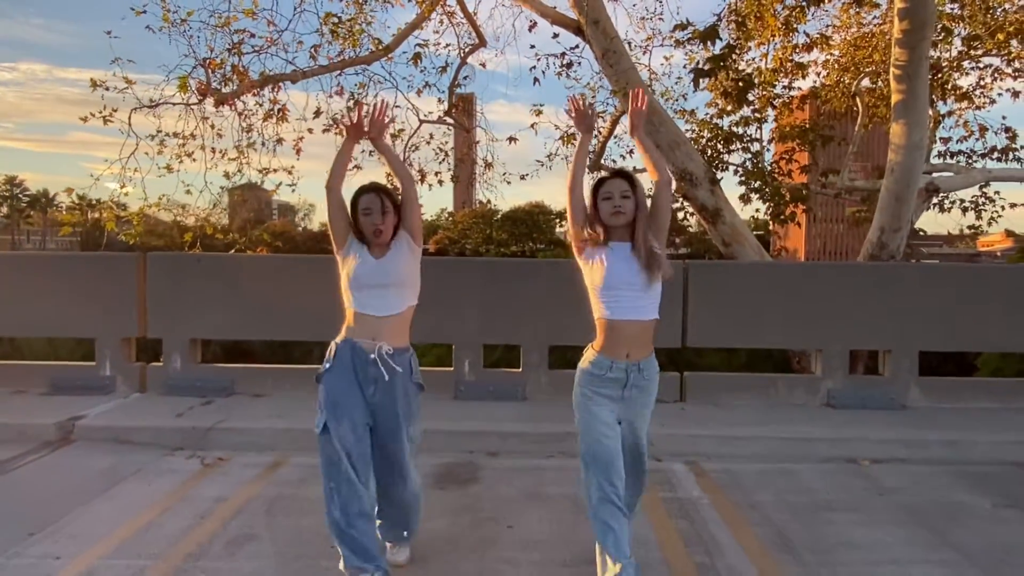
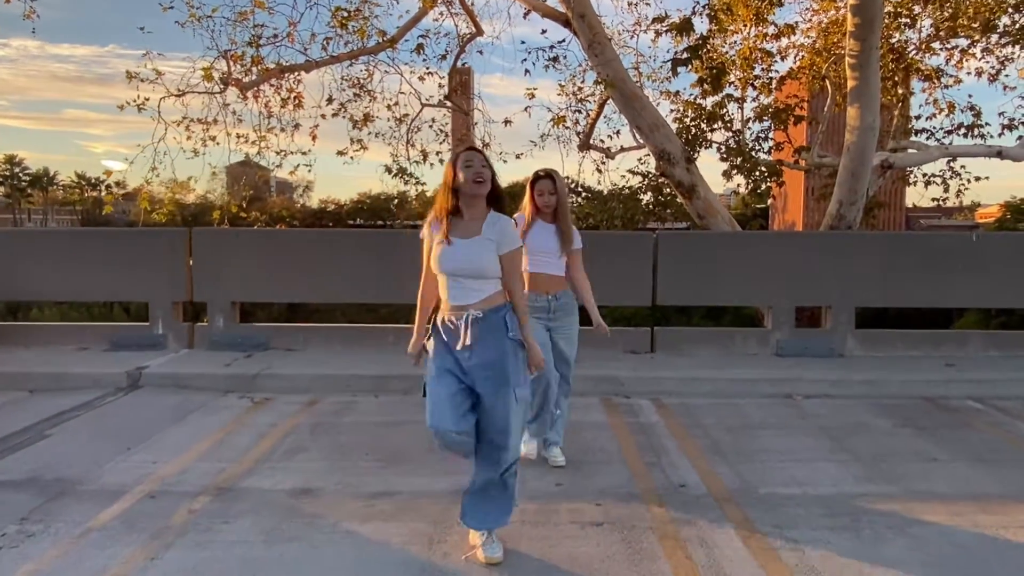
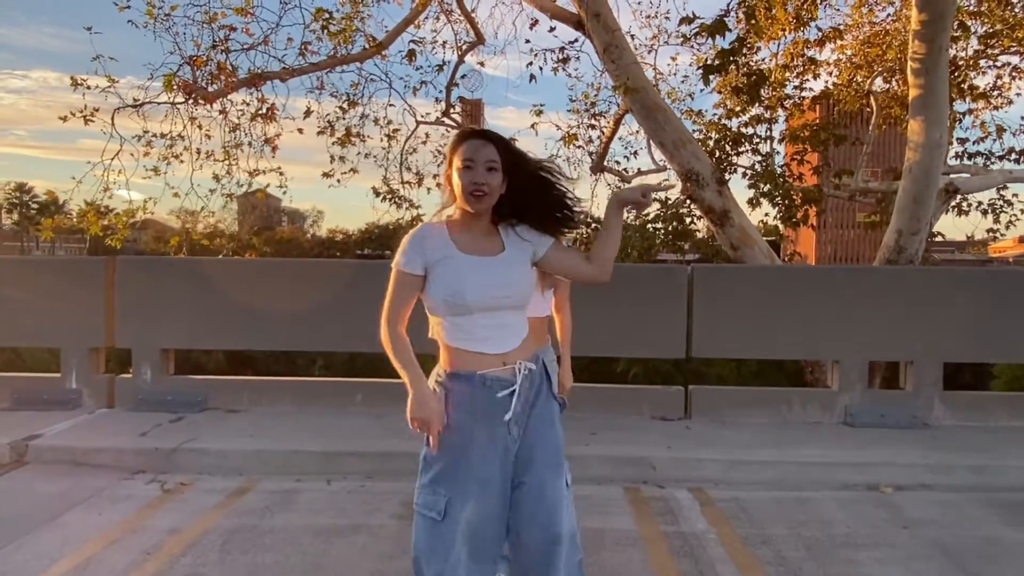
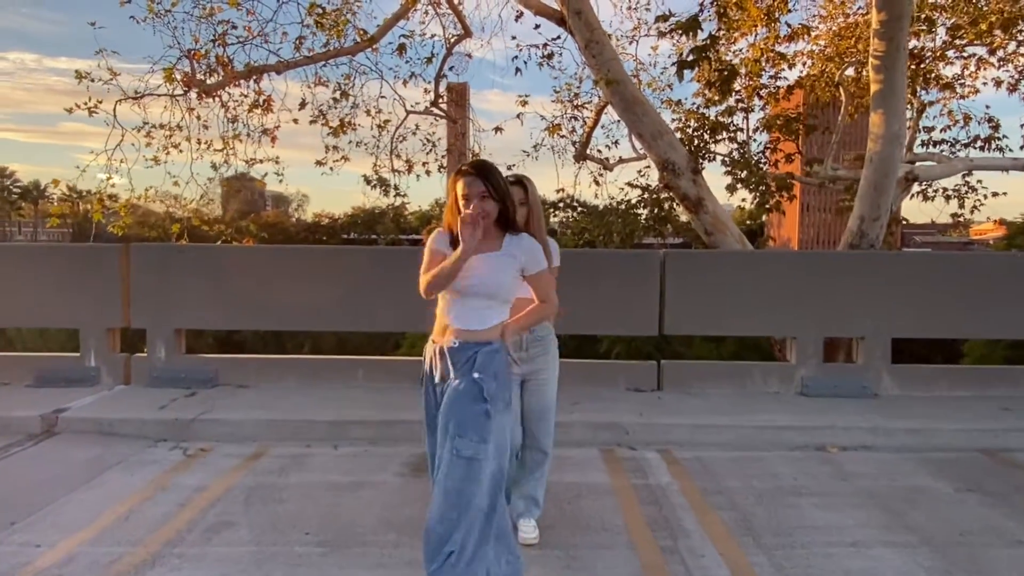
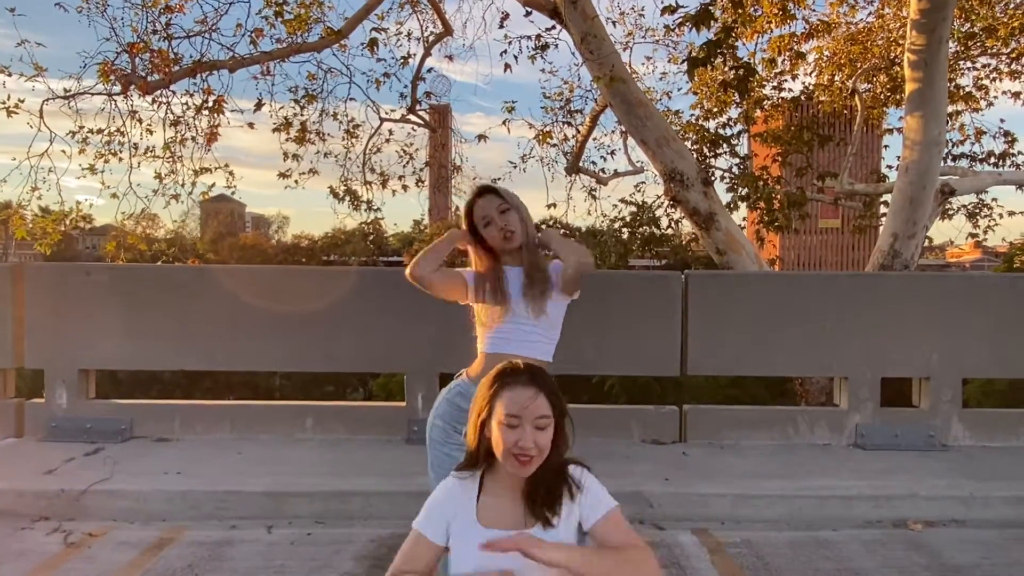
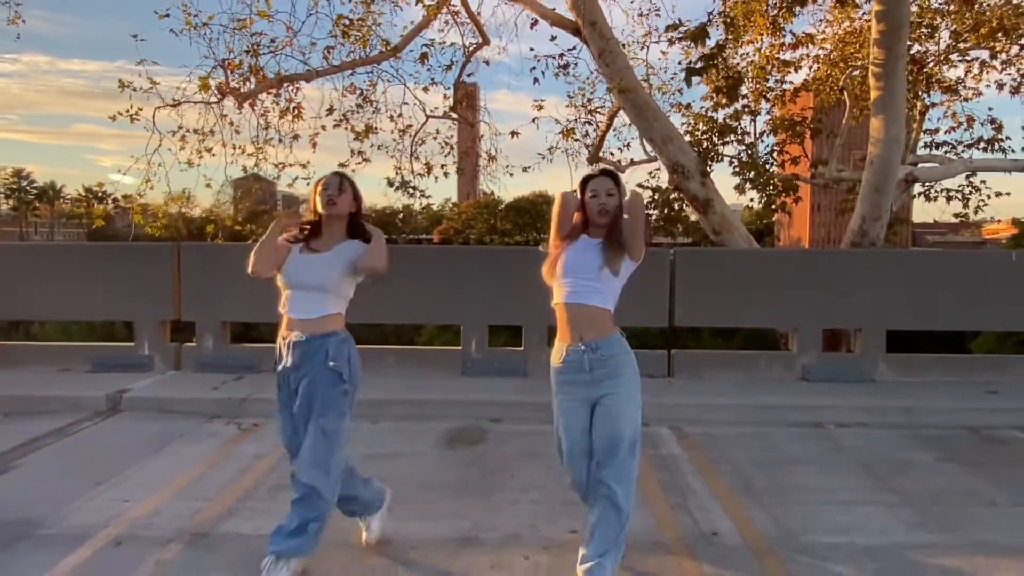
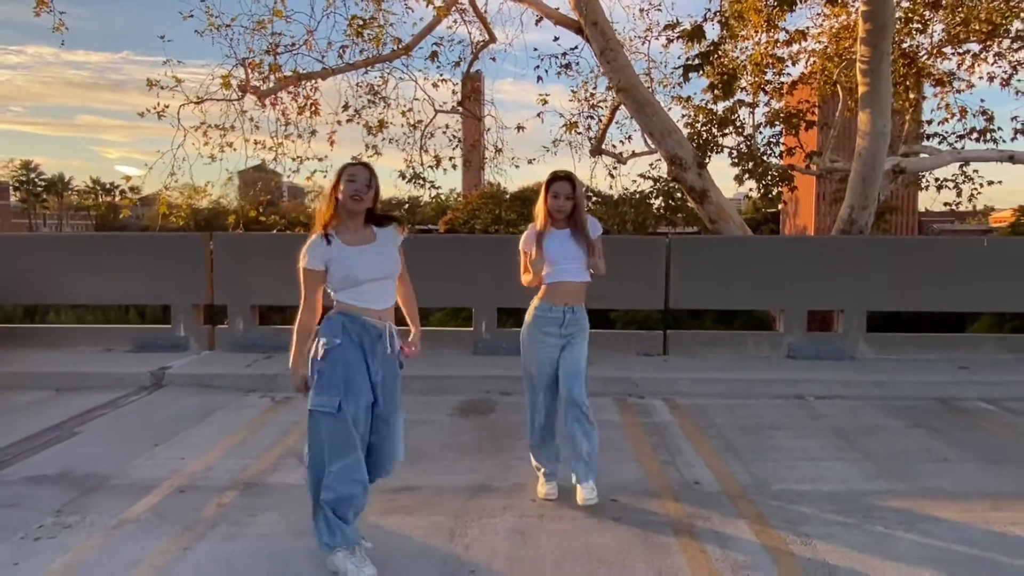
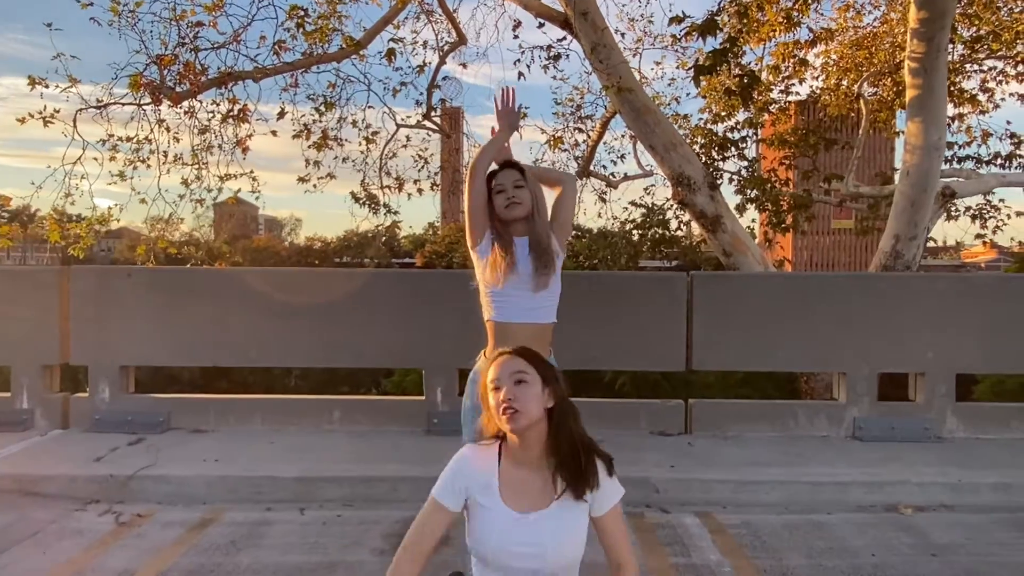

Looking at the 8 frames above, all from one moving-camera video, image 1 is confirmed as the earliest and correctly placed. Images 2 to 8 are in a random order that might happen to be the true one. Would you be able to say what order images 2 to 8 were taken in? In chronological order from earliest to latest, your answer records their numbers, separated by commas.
6, 7, 2, 4, 3, 8, 5
